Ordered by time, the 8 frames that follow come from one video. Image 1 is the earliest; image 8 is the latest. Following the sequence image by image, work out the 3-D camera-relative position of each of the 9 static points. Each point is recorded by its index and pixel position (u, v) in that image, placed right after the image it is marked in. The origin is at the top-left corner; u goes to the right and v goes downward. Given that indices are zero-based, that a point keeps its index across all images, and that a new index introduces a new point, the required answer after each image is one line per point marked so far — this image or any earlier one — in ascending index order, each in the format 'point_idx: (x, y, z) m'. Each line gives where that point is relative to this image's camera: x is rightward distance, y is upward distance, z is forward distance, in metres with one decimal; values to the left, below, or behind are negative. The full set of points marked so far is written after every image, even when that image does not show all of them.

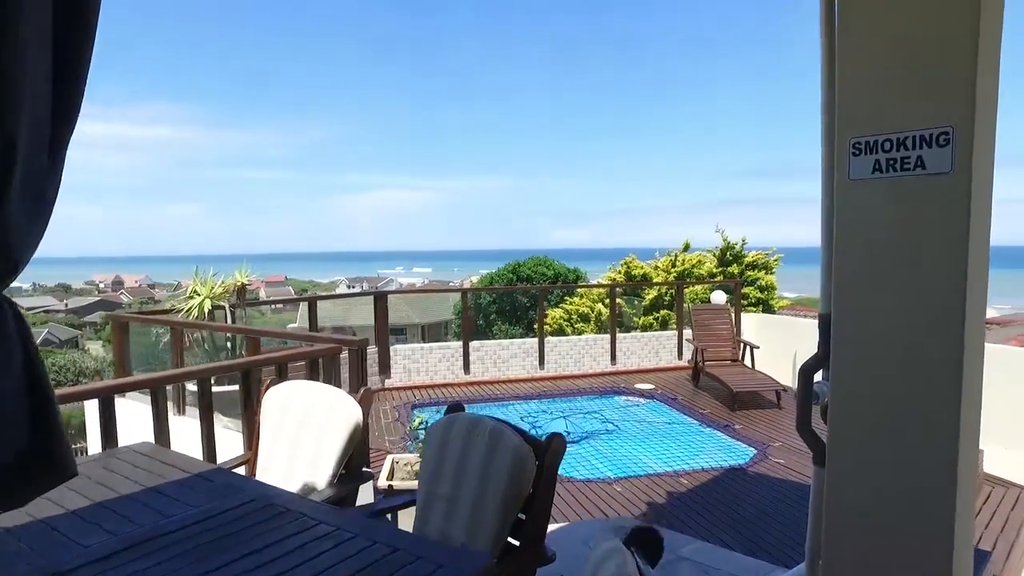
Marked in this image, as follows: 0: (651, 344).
0: (+1.5, -0.7, +7.5) m
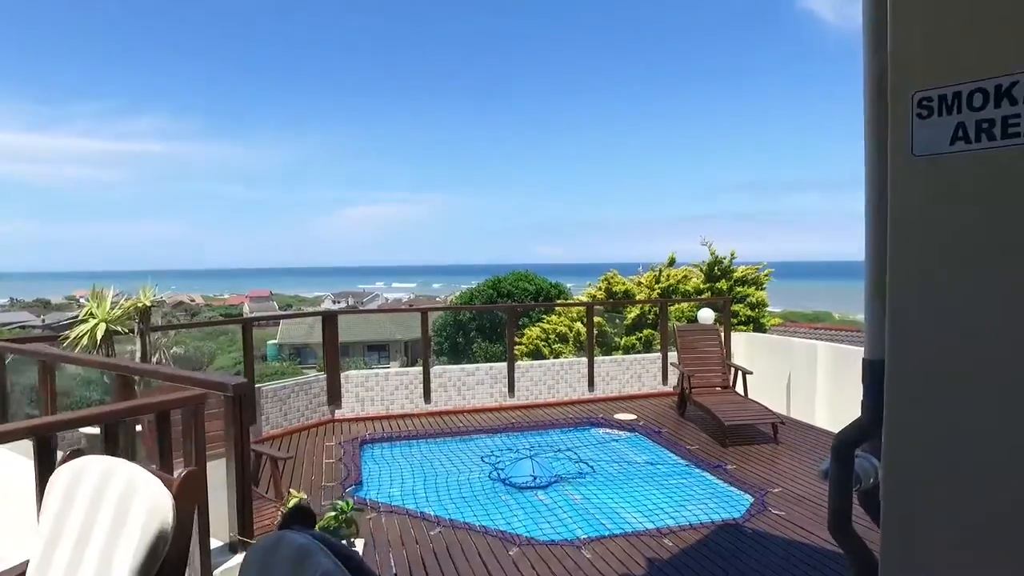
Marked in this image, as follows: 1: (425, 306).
0: (+1.2, -0.9, +7.0) m
1: (-0.8, -0.2, +6.3) m
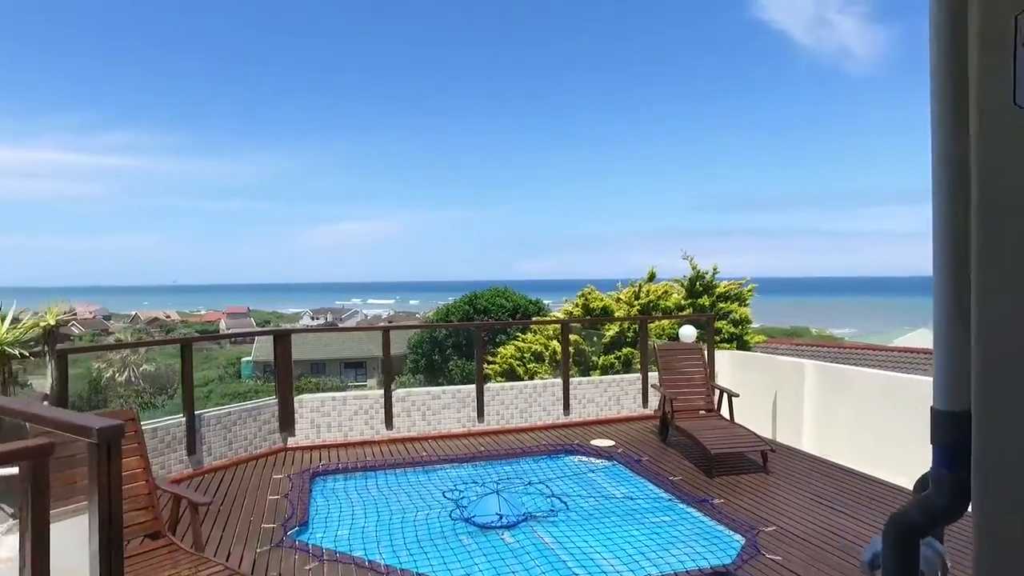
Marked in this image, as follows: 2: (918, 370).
0: (+0.9, -1.0, +6.6) m
1: (-1.0, -0.3, +5.9) m
2: (+6.4, -1.3, +11.2) m
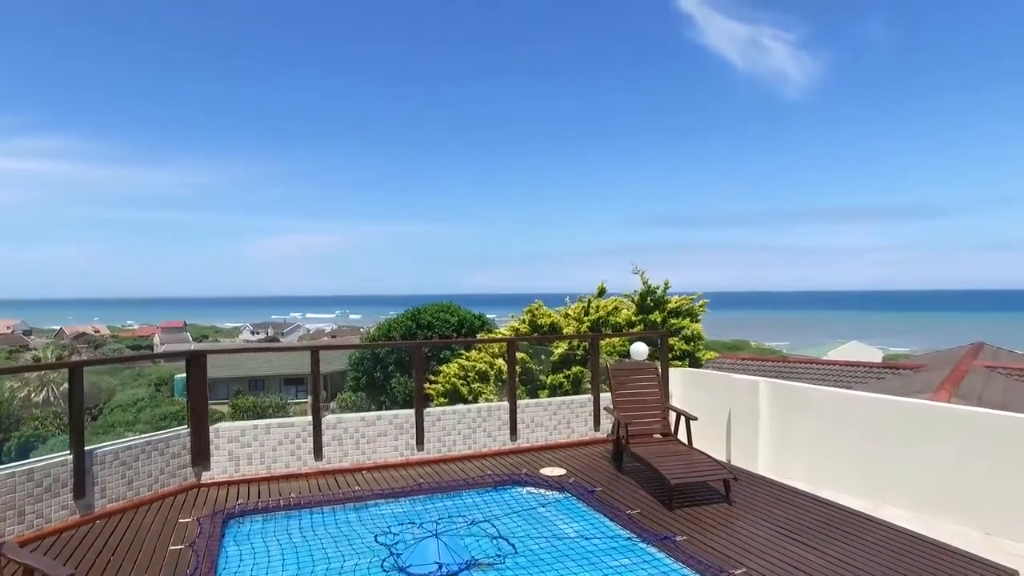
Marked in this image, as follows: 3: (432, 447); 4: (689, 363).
0: (+0.4, -1.1, +6.3) m
1: (-1.5, -0.4, +5.4) m
2: (+5.5, -1.5, +11.2) m
3: (-0.7, -1.3, +5.9) m
4: (+2.4, -1.0, +9.7) m
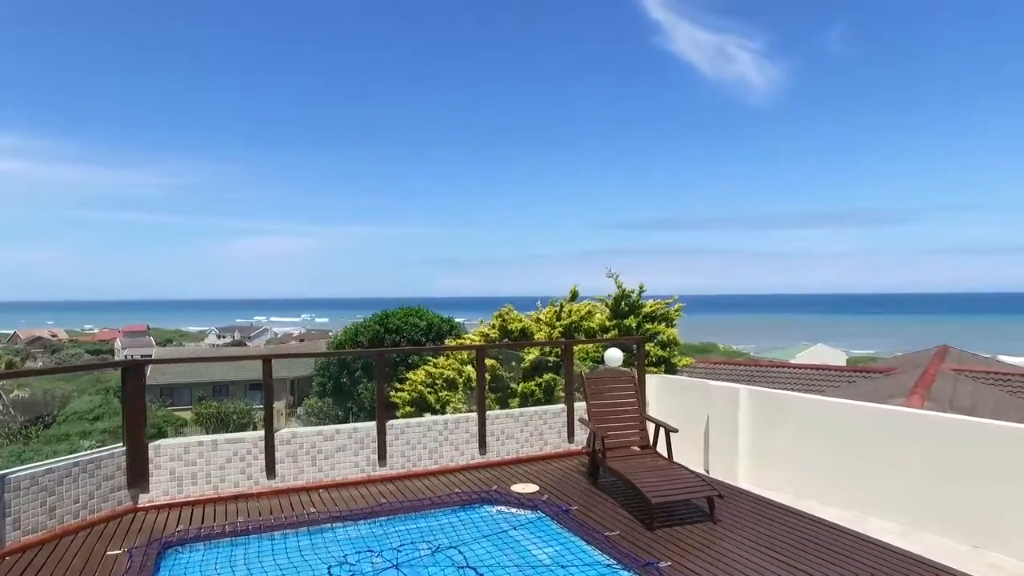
0: (+0.2, -1.2, +6.0) m
1: (-1.7, -0.4, +5.1) m
2: (+5.1, -1.6, +11.2) m
3: (-0.9, -1.4, +5.6) m
4: (+2.0, -1.1, +9.5) m
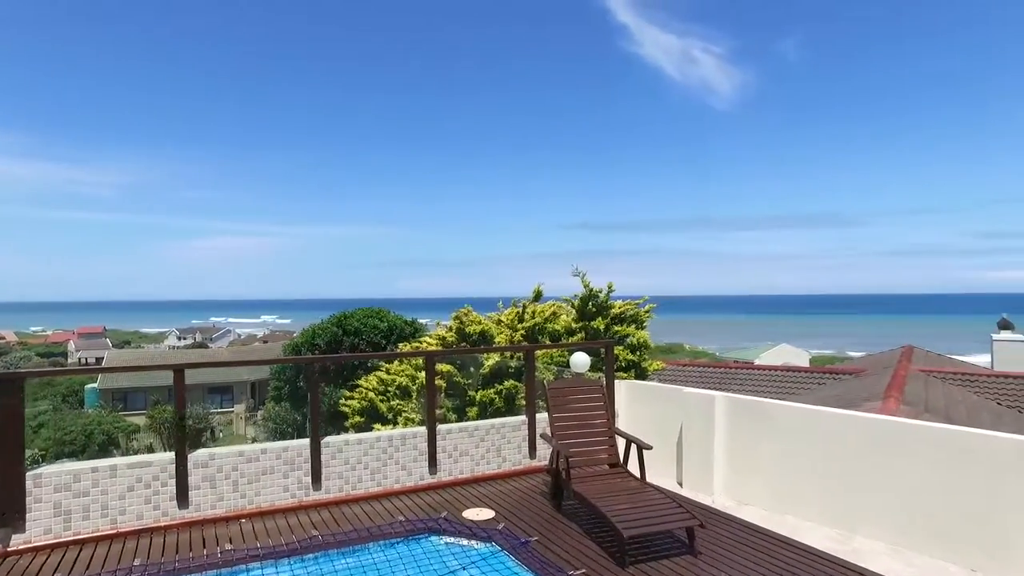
0: (-0.2, -1.2, +5.5) m
1: (-2.0, -0.4, +4.5) m
2: (+4.5, -1.6, +10.9) m
3: (-1.2, -1.4, +5.0) m
4: (+1.5, -1.1, +9.1) m
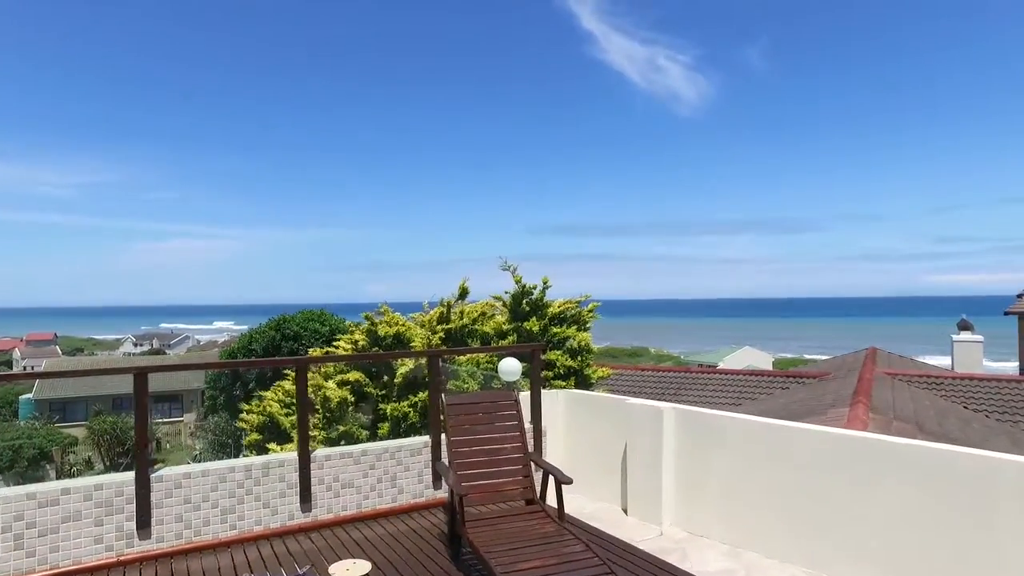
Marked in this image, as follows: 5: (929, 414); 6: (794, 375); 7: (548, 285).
0: (-0.7, -1.1, +4.7) m
1: (-2.5, -0.4, +3.6) m
2: (+3.7, -1.6, +10.2) m
3: (-1.7, -1.3, +4.1) m
4: (+0.8, -1.1, +8.3) m
5: (+4.8, -1.5, +8.0) m
6: (+4.4, -1.4, +10.9) m
7: (+0.5, 0.0, +8.7) m
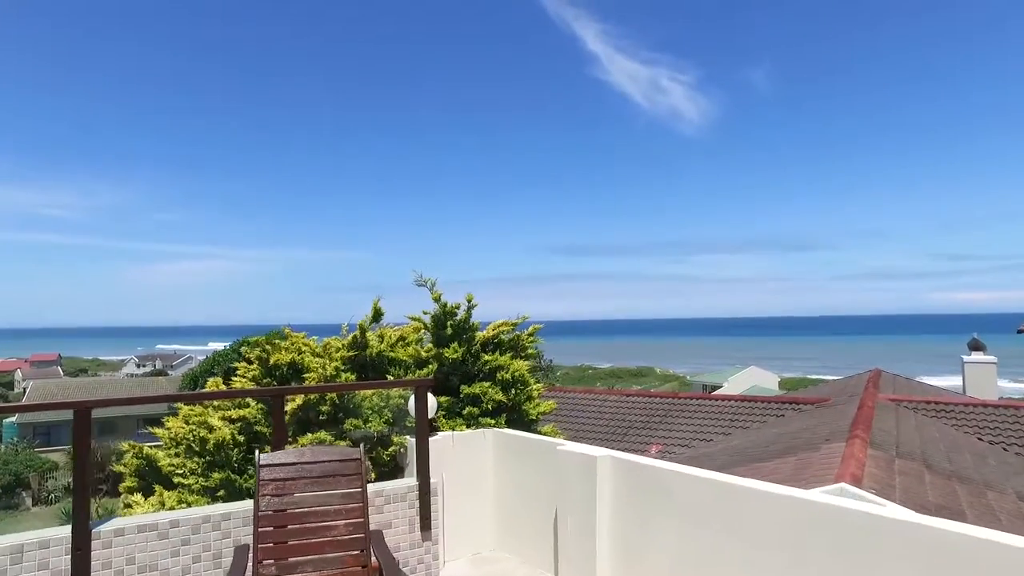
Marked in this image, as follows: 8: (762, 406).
0: (-1.2, -1.2, +3.8) m
1: (-3.0, -0.5, +2.8) m
2: (+3.2, -1.8, +9.3) m
3: (-2.3, -1.4, +3.3) m
4: (+0.3, -1.3, +7.4) m
5: (+4.3, -1.6, +7.1) m
6: (+3.9, -1.6, +10.0) m
7: (+0.1, -0.2, +7.9) m
8: (+3.6, -1.7, +10.1) m
